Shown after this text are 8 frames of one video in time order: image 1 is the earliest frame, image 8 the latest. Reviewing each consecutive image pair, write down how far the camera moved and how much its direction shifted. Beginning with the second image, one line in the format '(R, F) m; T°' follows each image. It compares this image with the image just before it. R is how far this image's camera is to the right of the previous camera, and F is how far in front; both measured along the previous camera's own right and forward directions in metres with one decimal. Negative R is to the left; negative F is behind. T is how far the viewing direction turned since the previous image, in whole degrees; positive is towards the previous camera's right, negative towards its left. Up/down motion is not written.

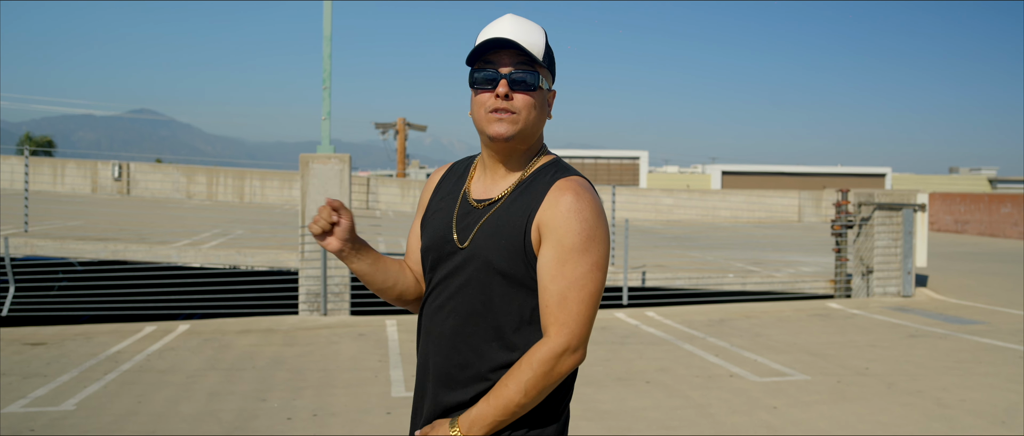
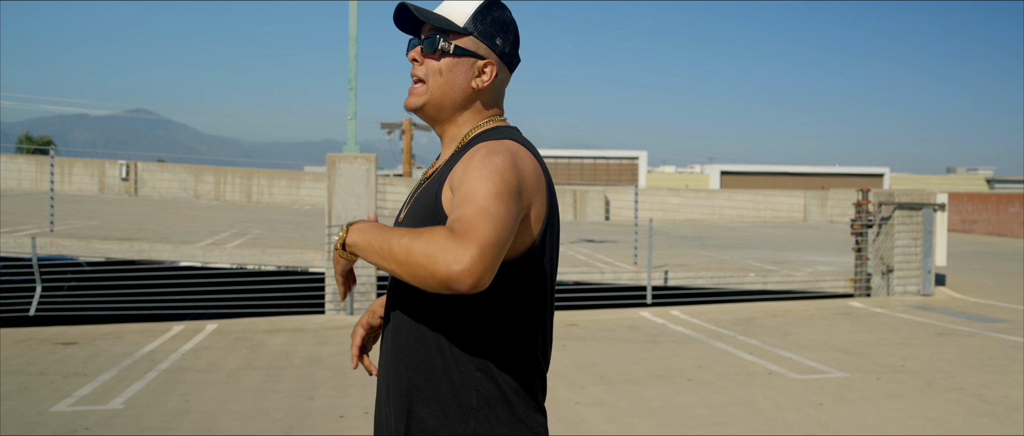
(-0.3, 0.0) m; 0°
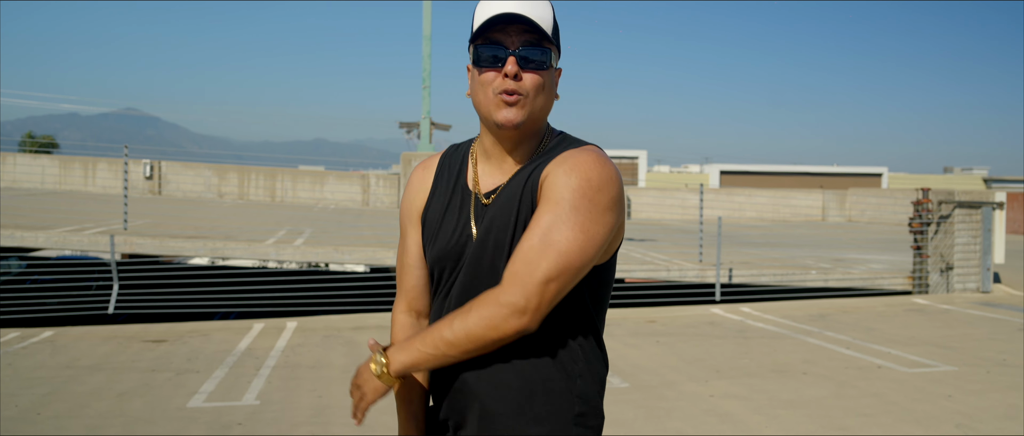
(-1.0, -0.1) m; +1°
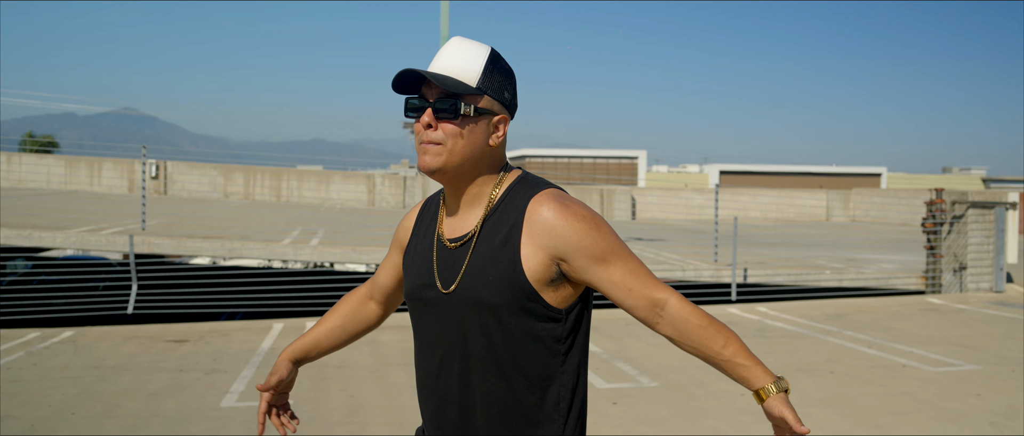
(-0.2, 0.0) m; 0°
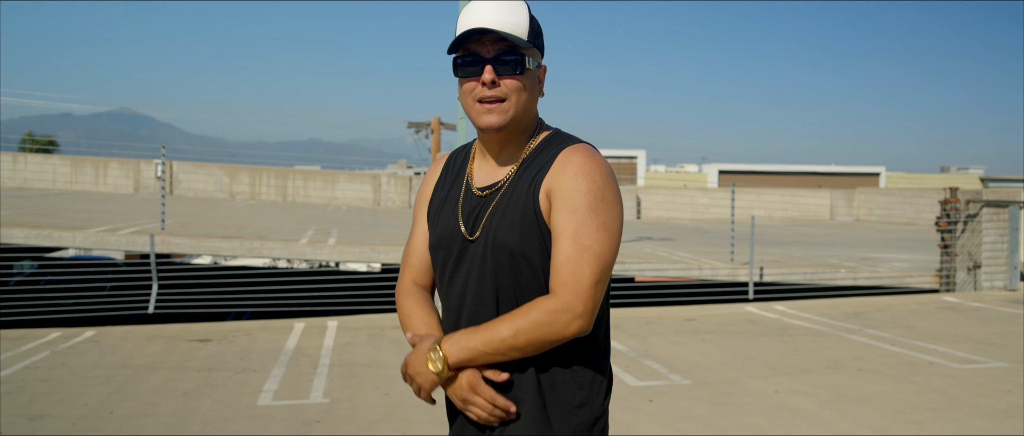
(-0.3, 0.0) m; 0°
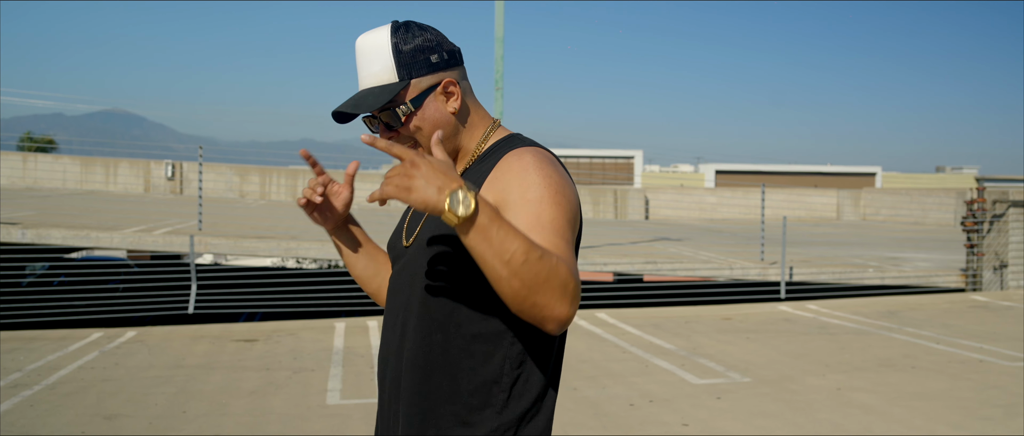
(-0.5, -0.1) m; +1°
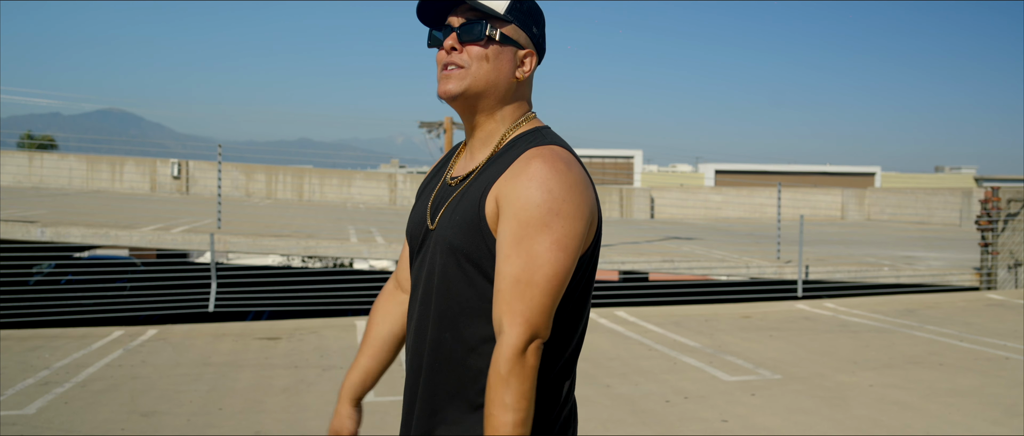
(-0.3, 0.0) m; 0°
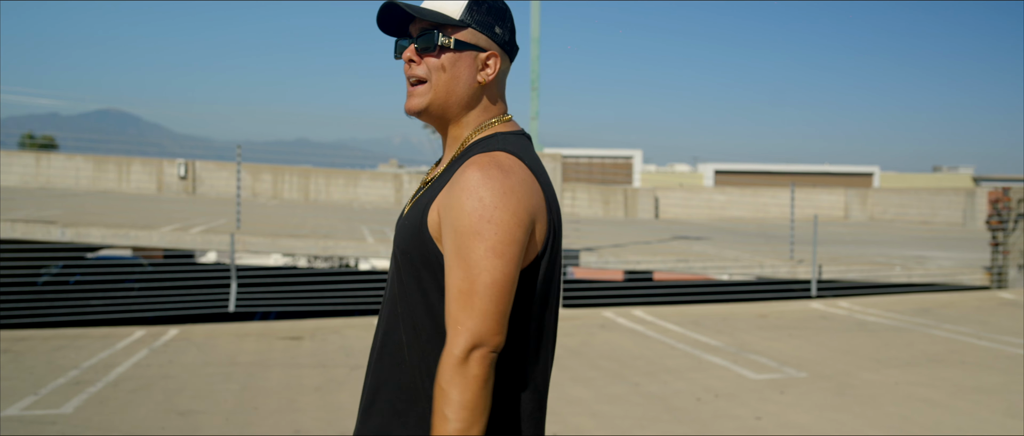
(-0.2, -0.1) m; 0°
